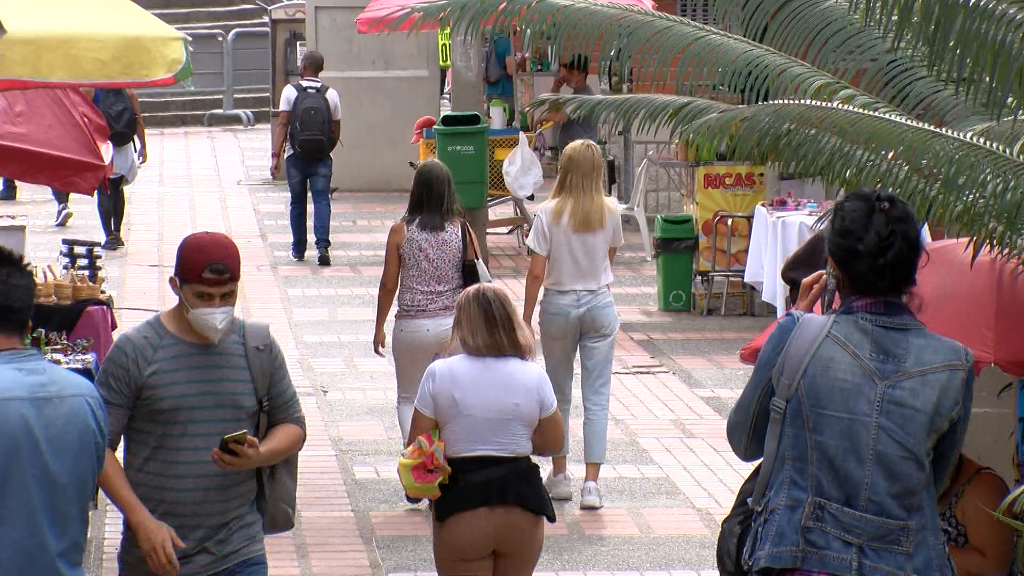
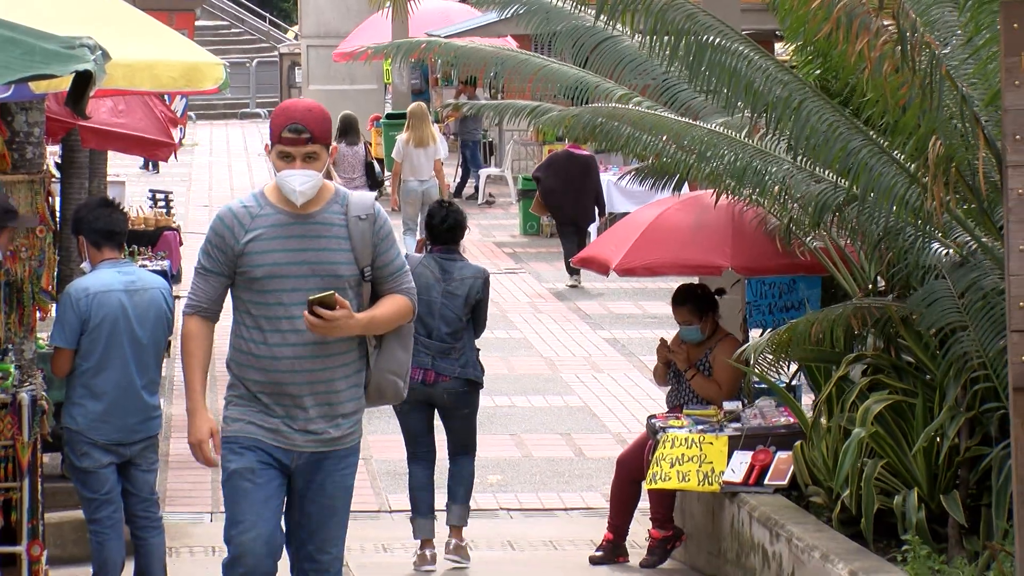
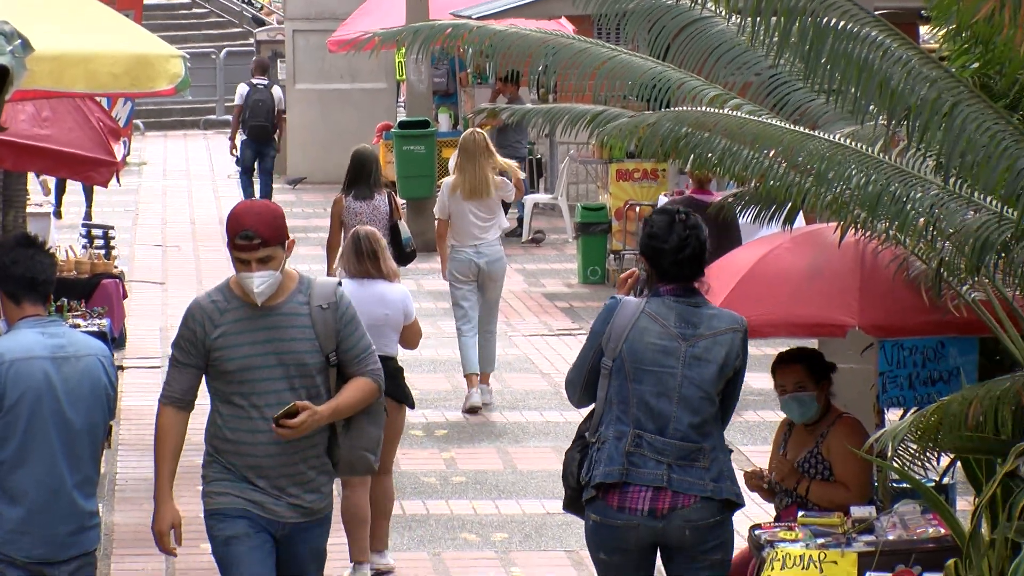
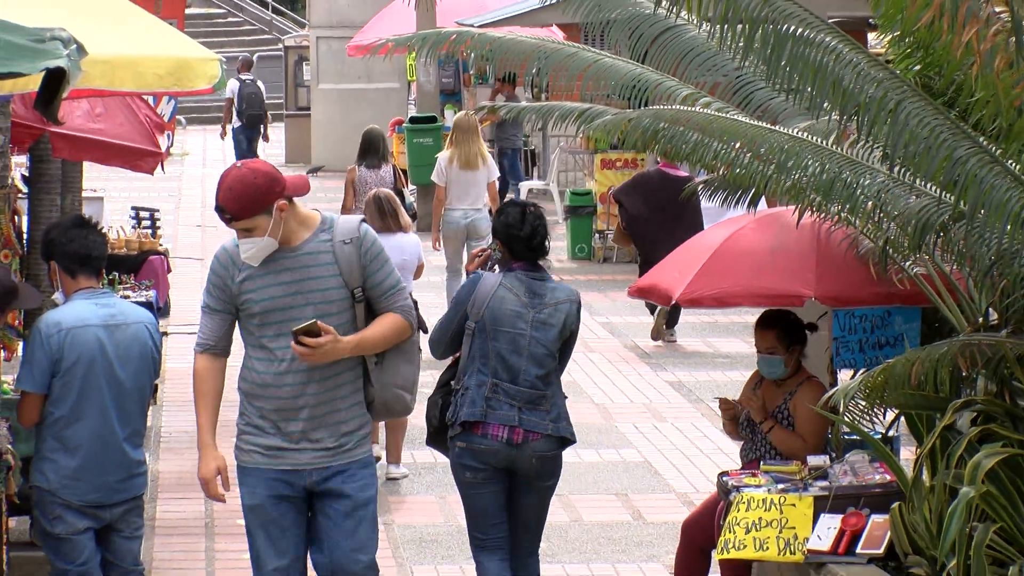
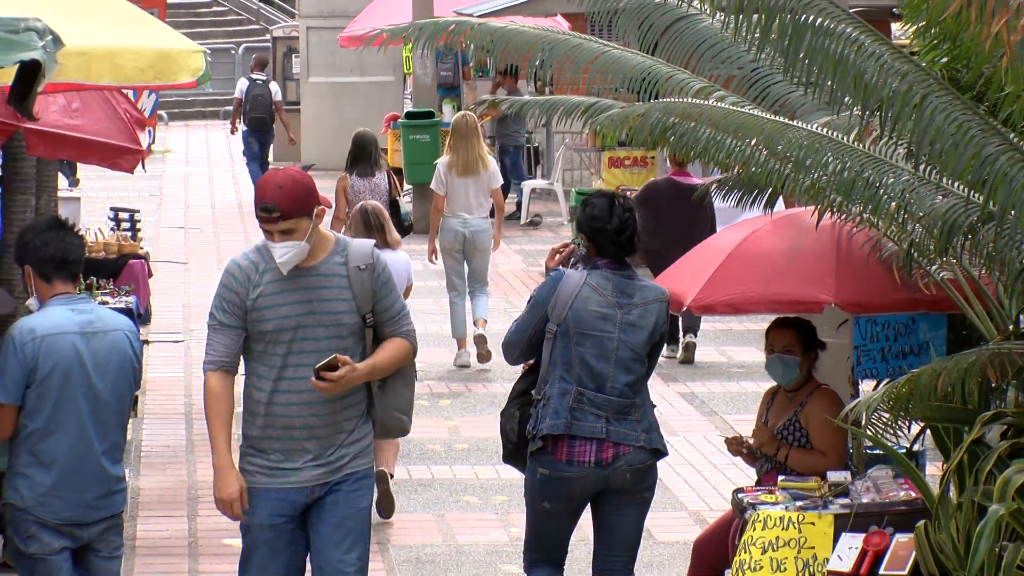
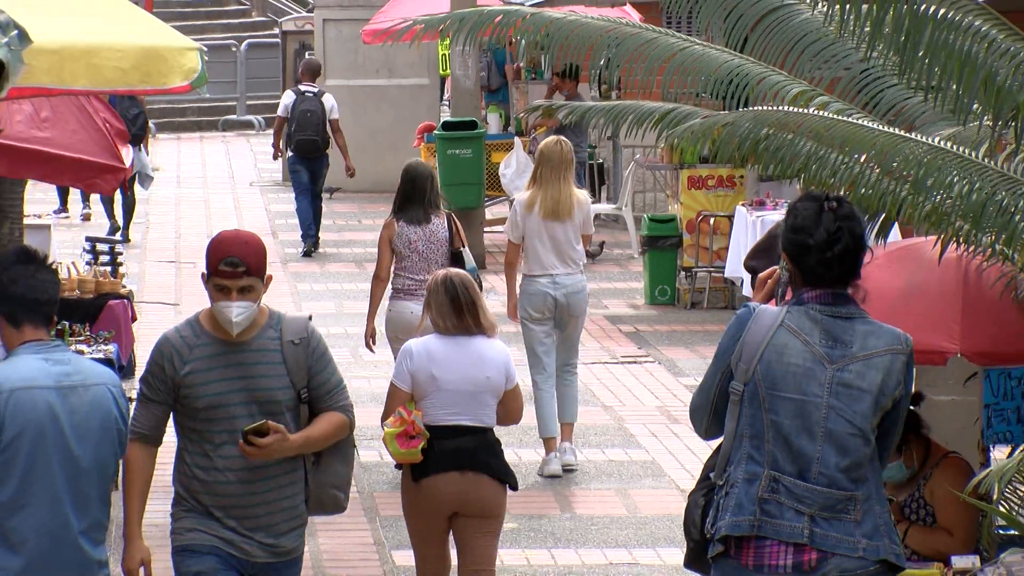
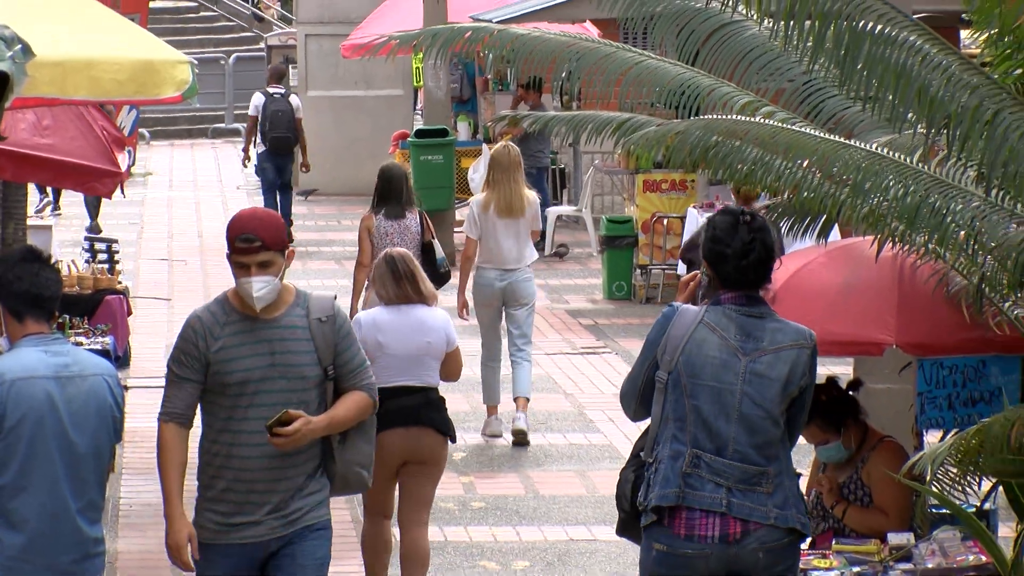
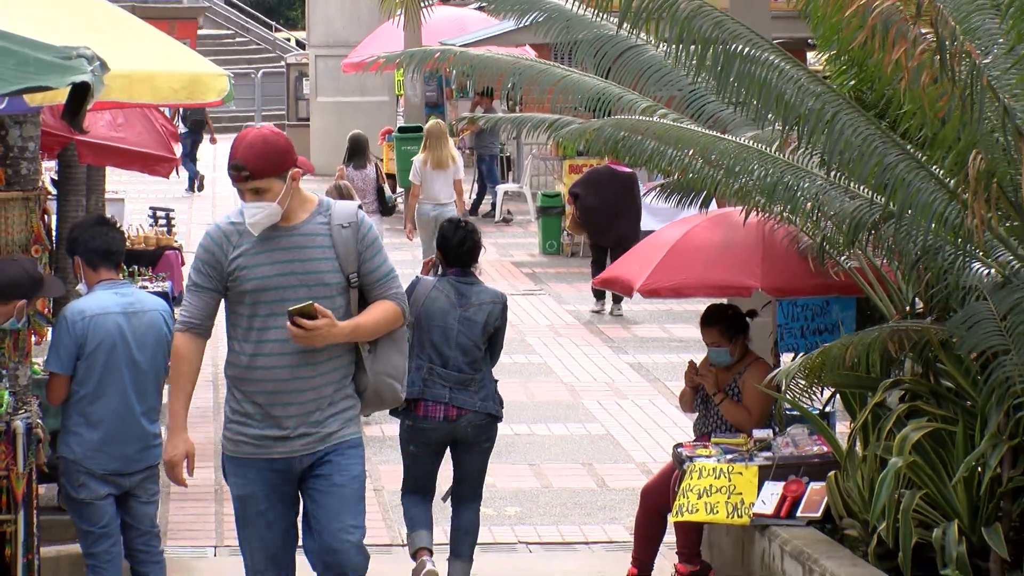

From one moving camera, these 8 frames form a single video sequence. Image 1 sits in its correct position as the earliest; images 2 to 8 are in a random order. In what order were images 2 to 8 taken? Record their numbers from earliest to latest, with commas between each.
6, 7, 3, 5, 4, 8, 2
